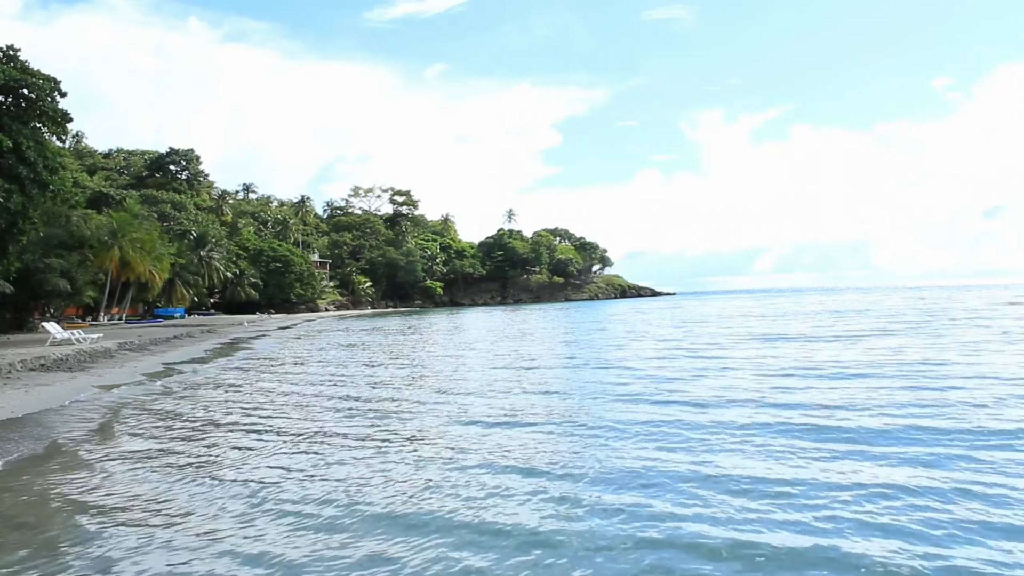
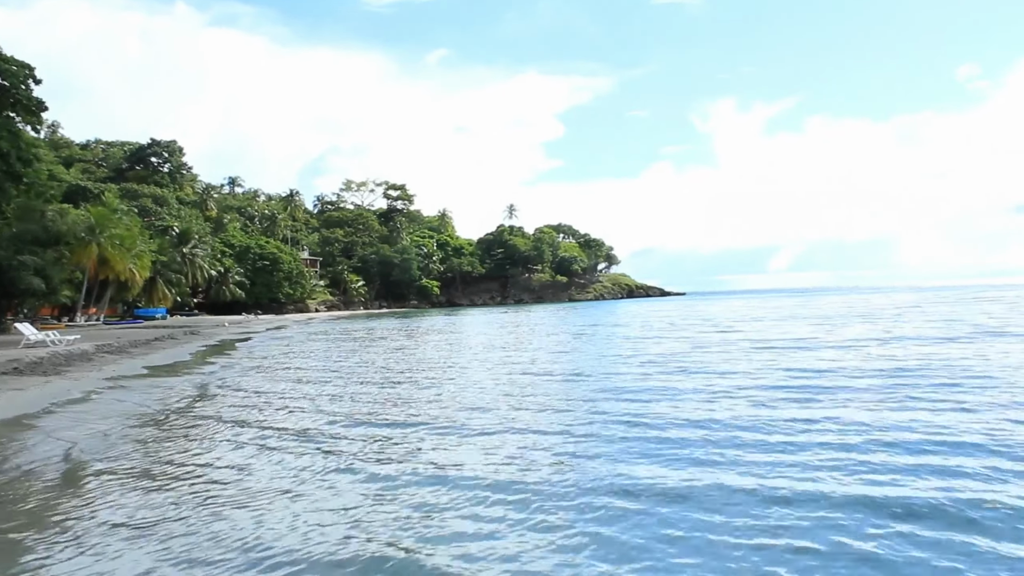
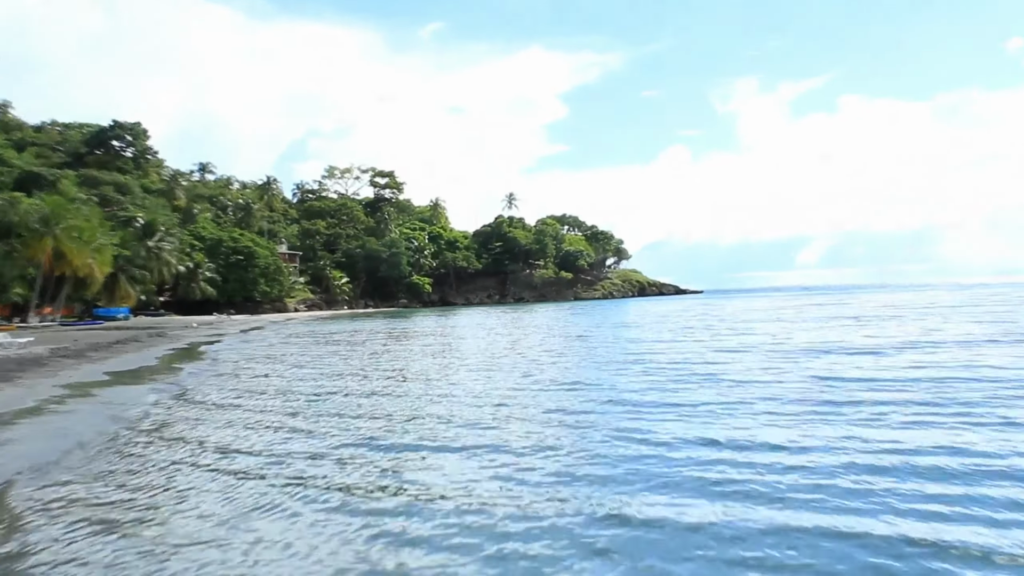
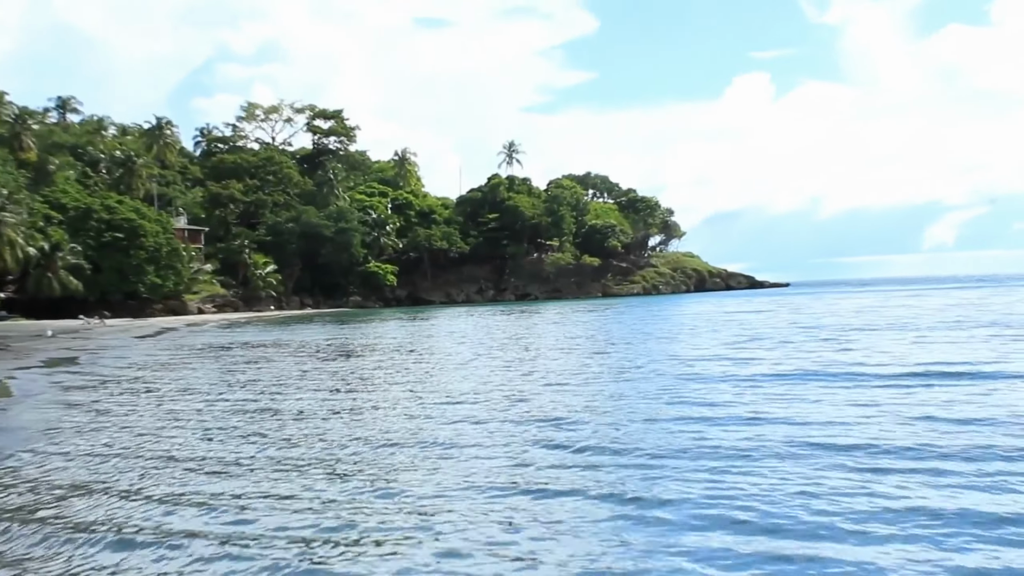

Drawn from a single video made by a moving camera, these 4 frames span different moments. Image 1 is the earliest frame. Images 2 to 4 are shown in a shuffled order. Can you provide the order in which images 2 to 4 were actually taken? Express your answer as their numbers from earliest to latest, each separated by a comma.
2, 3, 4
